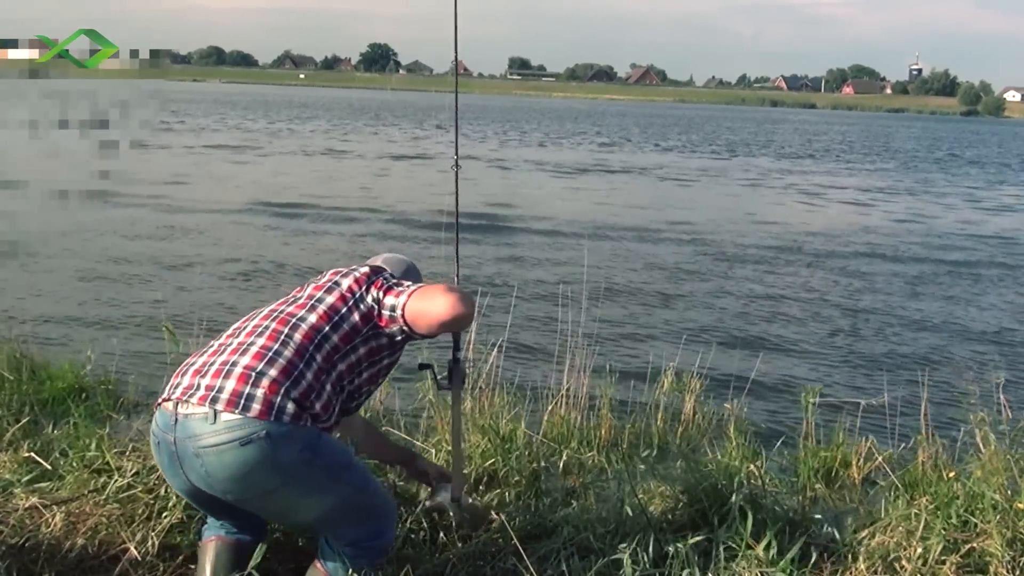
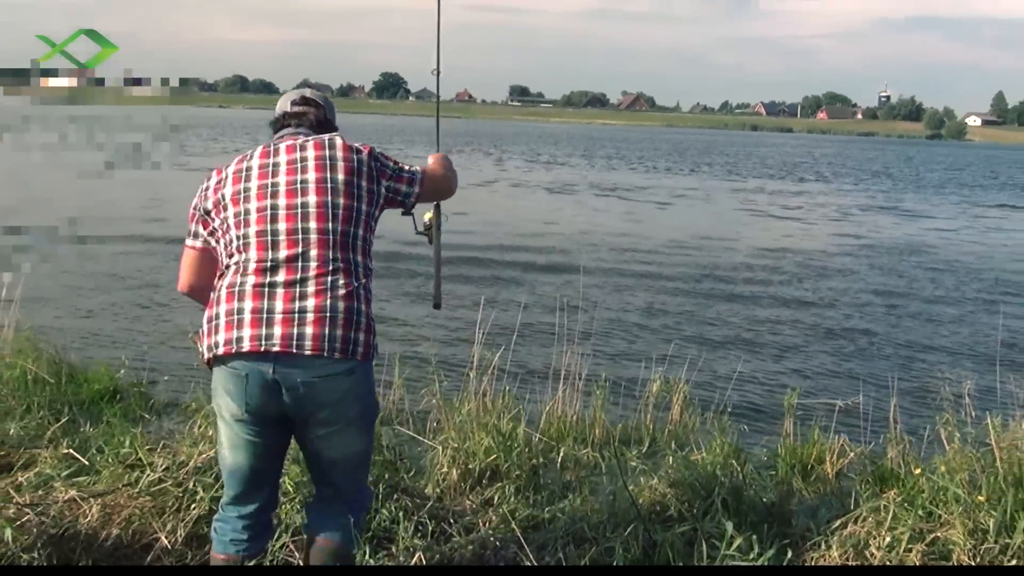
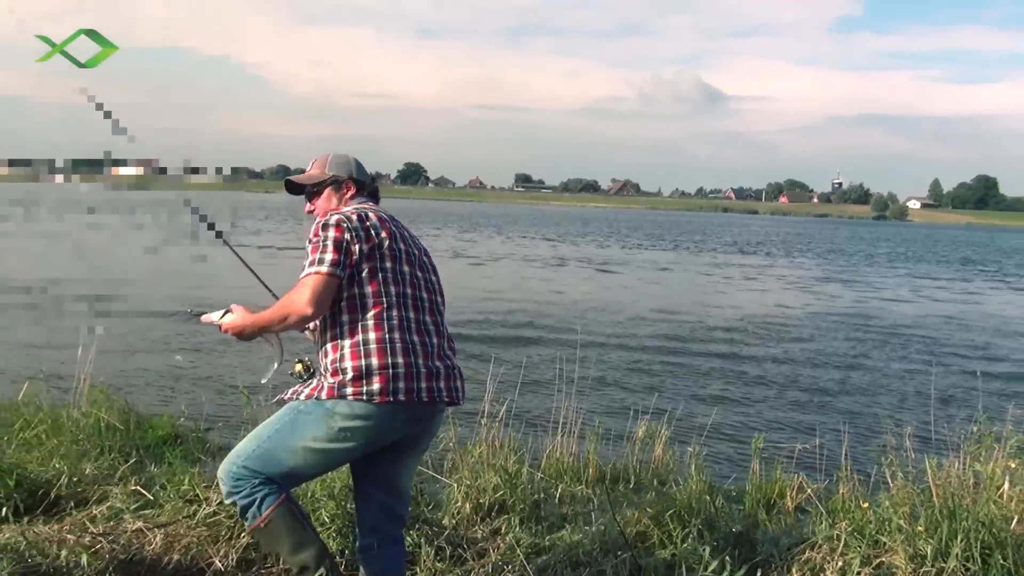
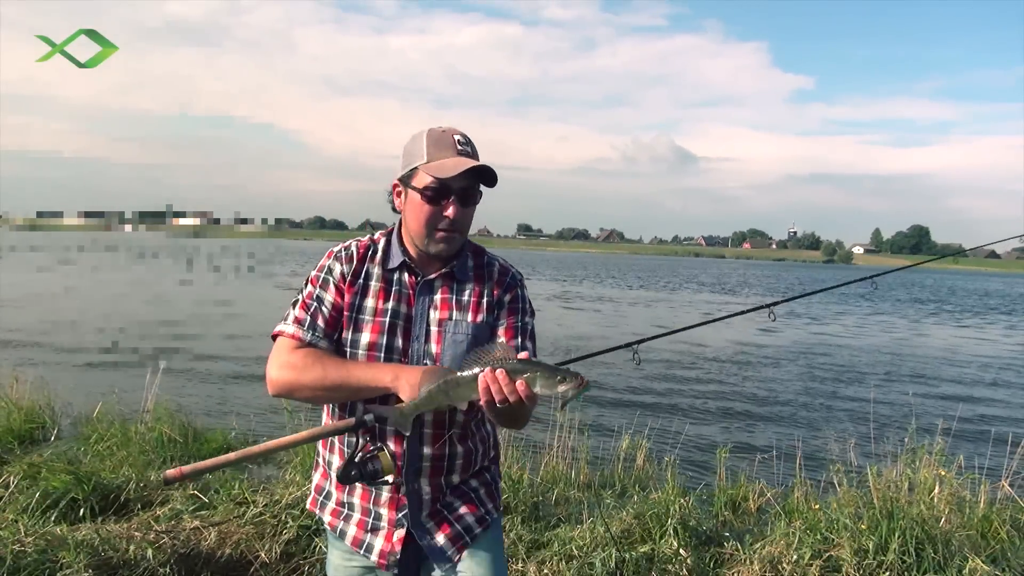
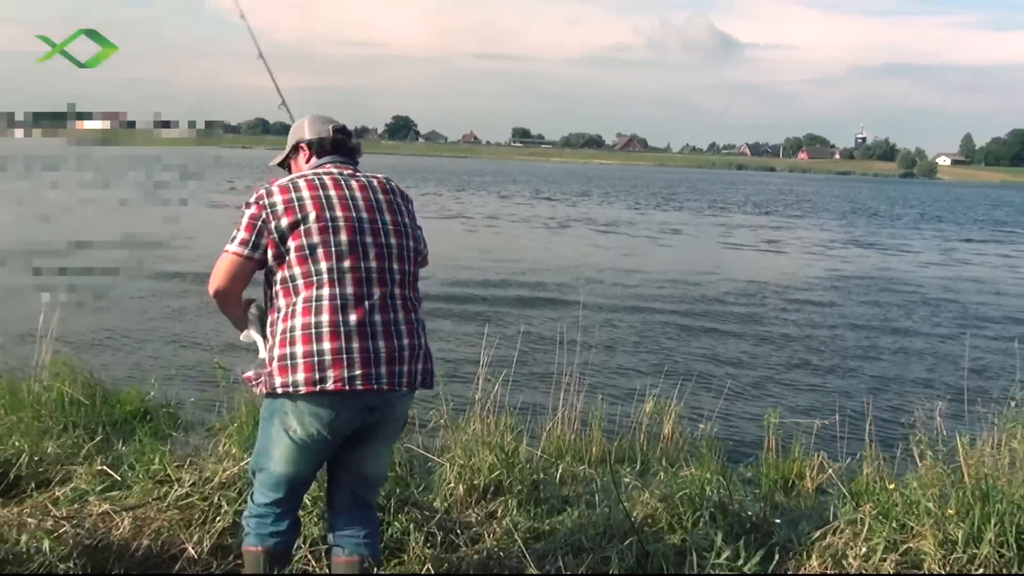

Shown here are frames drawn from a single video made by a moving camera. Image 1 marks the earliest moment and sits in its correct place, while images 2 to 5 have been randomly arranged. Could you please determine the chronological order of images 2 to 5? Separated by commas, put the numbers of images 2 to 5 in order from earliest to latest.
2, 5, 3, 4
